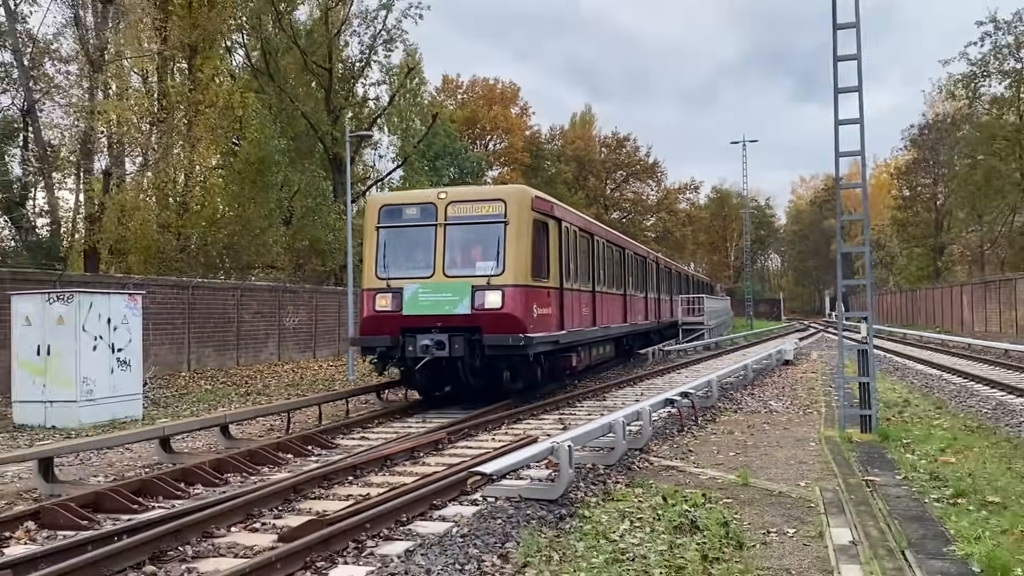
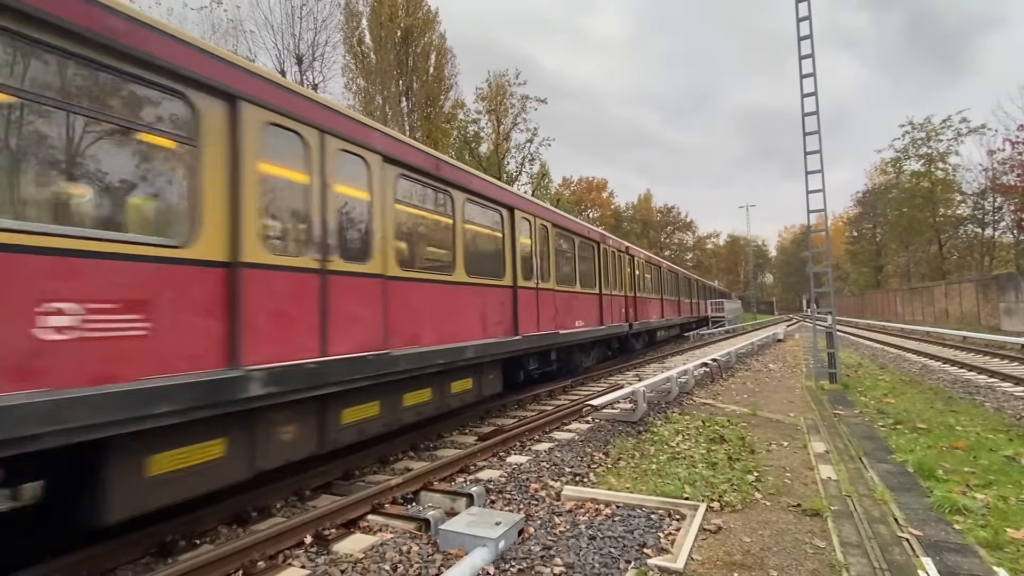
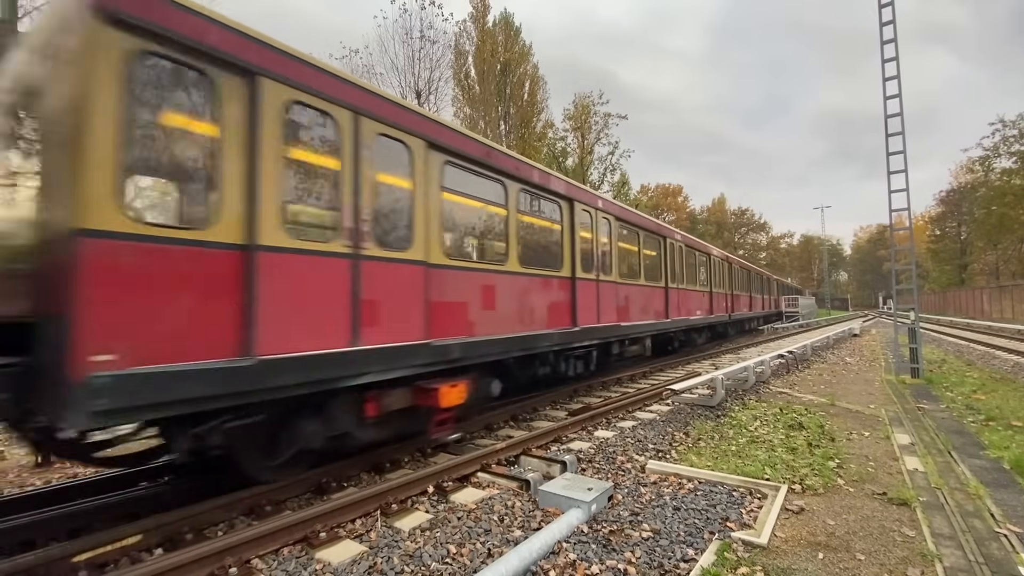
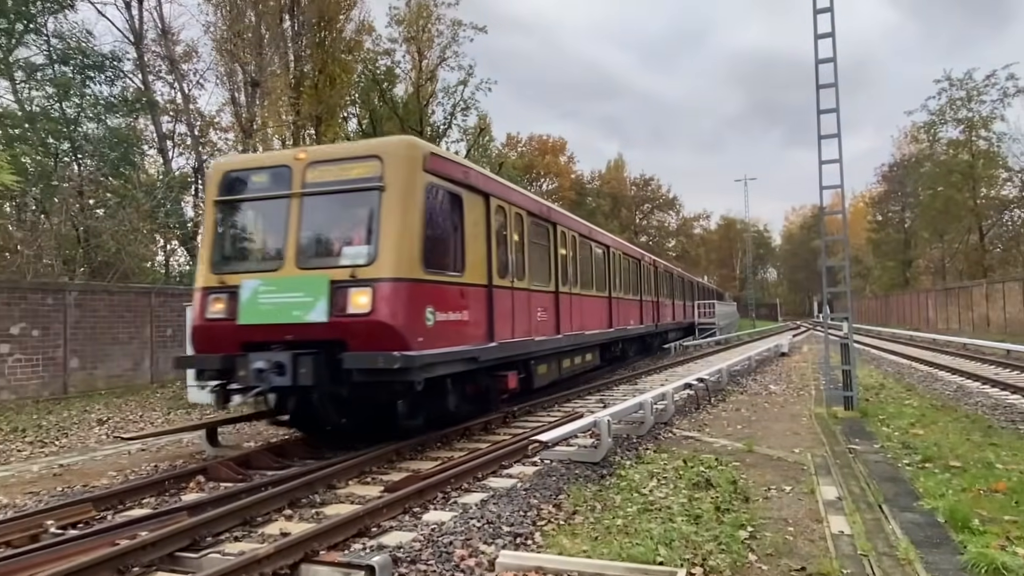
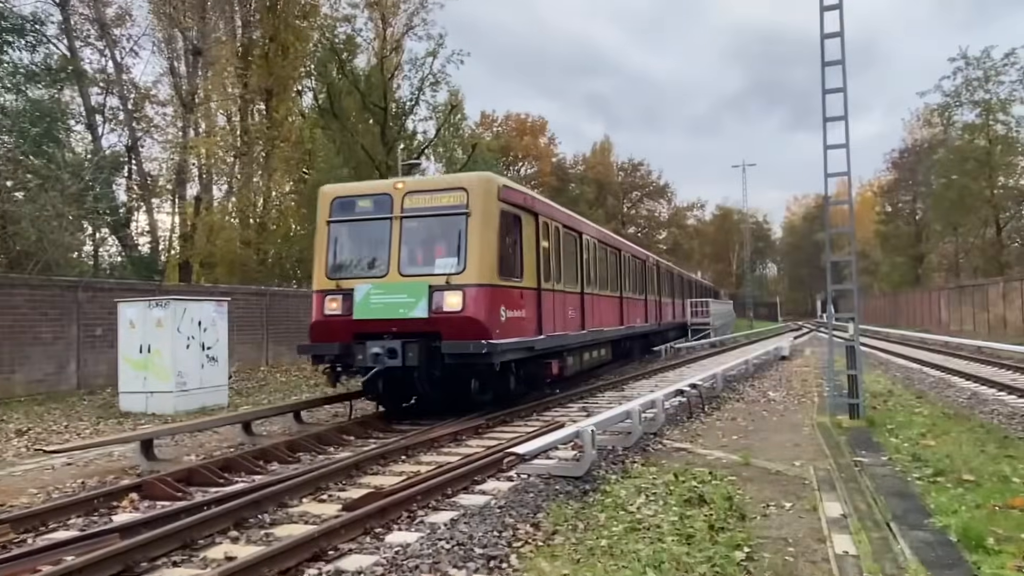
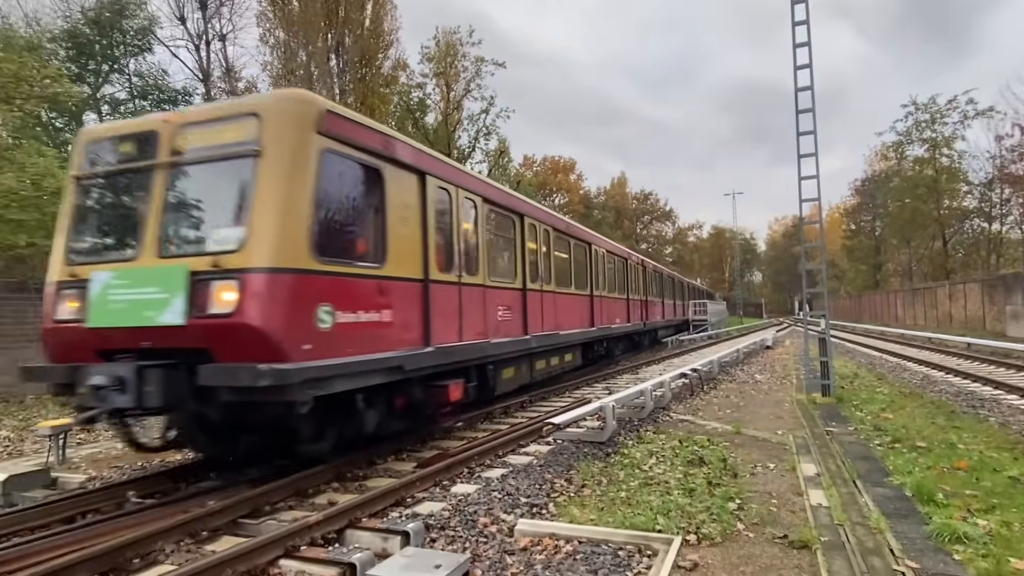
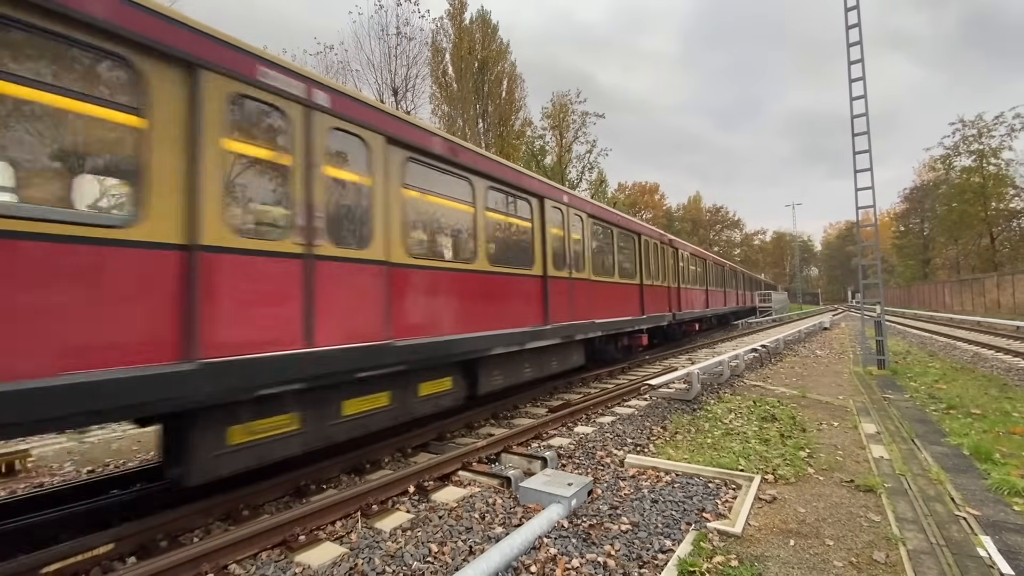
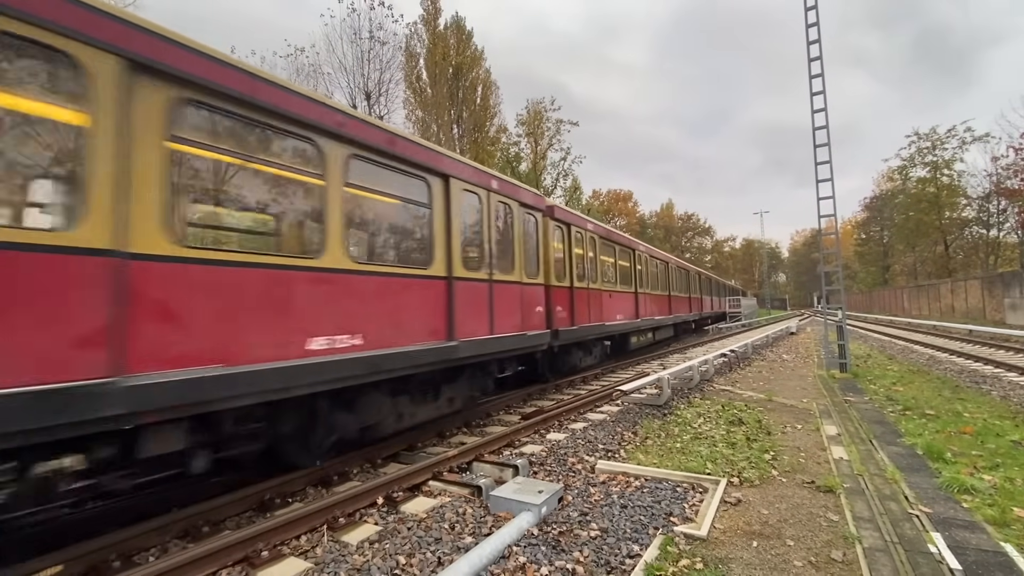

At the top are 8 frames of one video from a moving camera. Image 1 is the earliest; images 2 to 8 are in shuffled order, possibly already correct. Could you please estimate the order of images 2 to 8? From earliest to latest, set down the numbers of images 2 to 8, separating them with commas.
5, 4, 6, 2, 8, 7, 3
